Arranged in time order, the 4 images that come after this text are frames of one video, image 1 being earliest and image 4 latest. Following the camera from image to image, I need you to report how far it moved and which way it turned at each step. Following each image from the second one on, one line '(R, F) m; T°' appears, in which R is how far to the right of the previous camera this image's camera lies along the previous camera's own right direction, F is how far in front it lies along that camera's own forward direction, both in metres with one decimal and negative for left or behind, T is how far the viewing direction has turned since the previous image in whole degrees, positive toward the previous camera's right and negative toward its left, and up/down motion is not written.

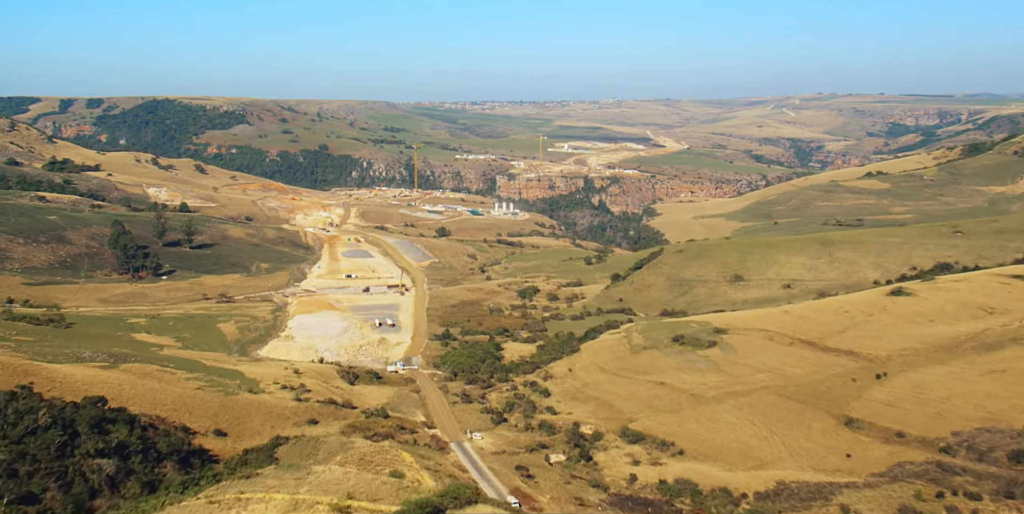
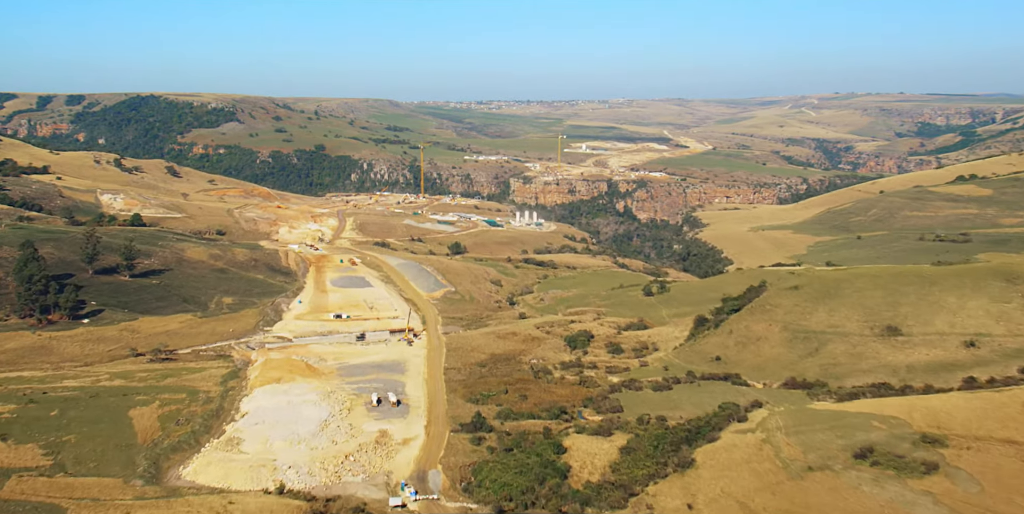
(-3.2, +22.7) m; 0°
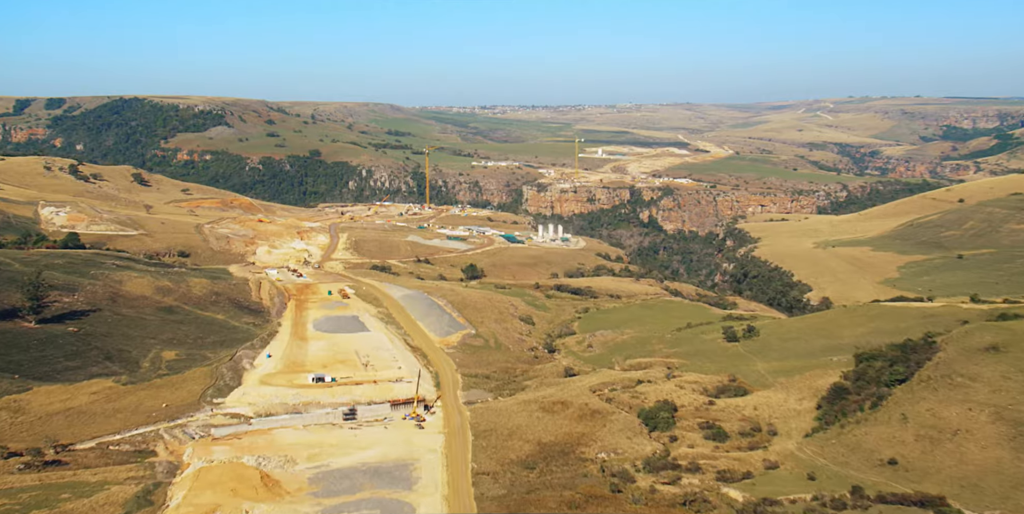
(-2.6, +19.1) m; 0°
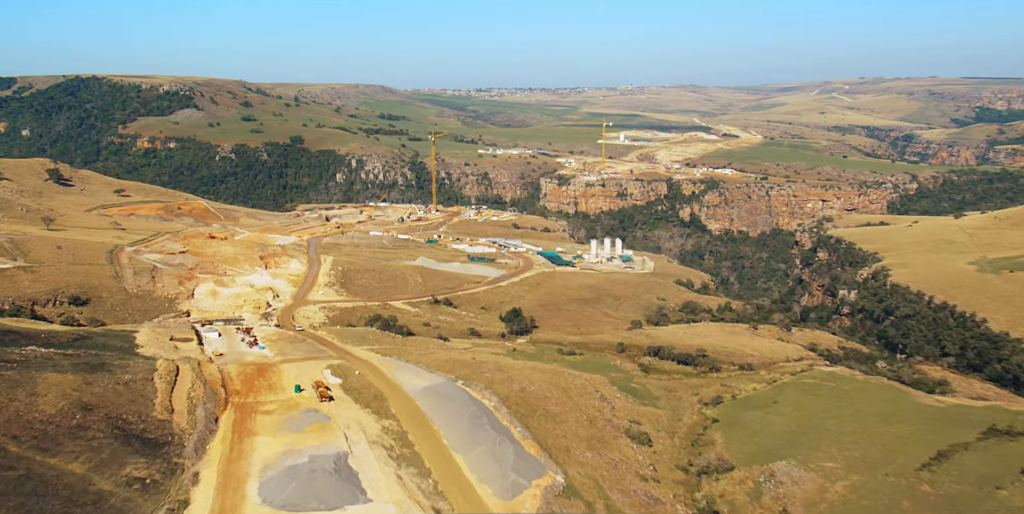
(-5.1, +29.5) m; +1°
